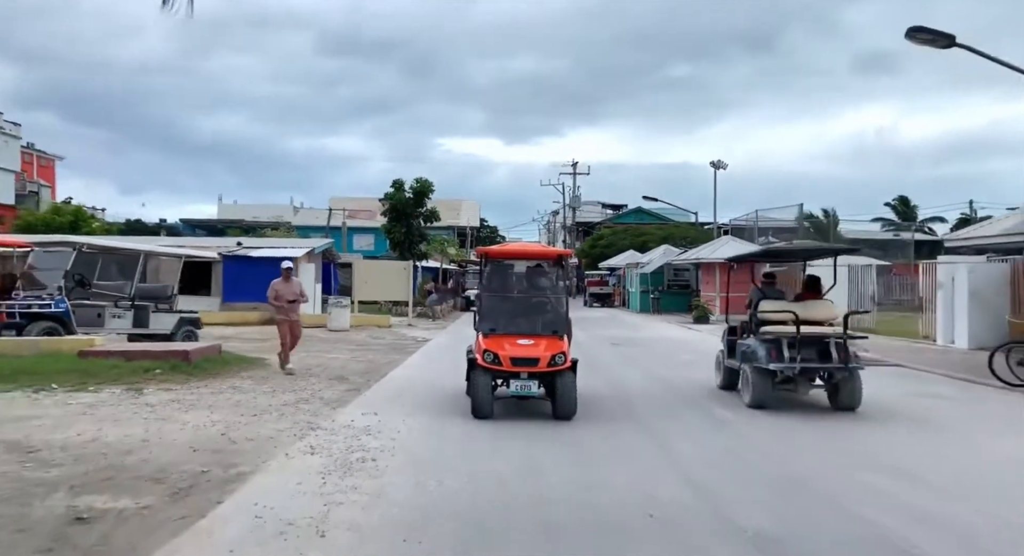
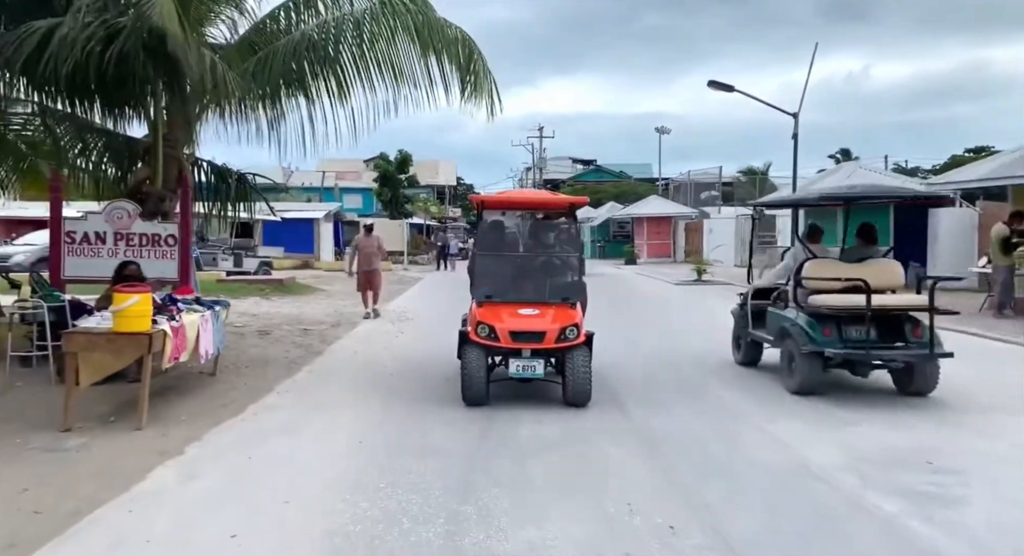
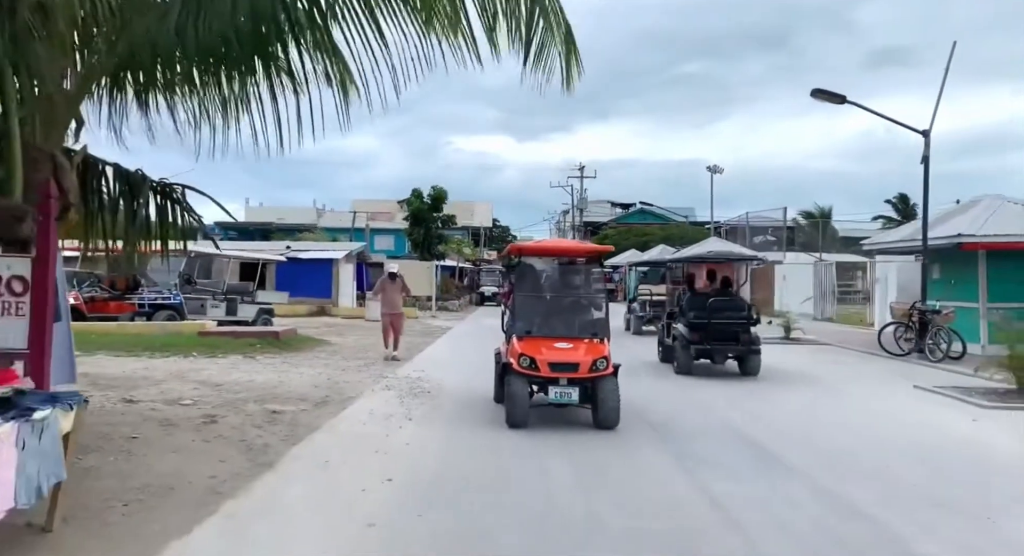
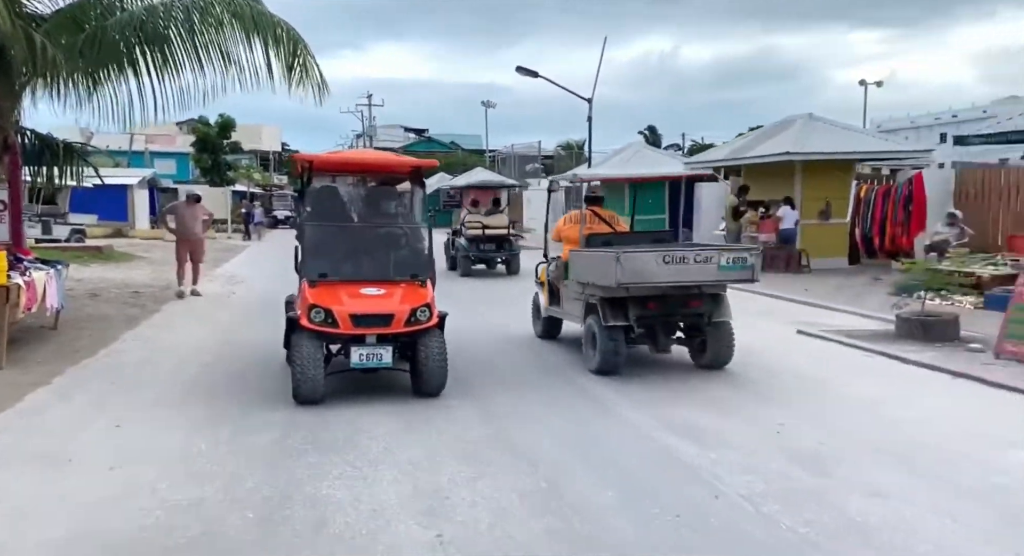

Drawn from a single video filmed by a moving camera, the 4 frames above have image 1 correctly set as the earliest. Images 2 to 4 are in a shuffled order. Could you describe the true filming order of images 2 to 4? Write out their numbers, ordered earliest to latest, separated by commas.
3, 2, 4
